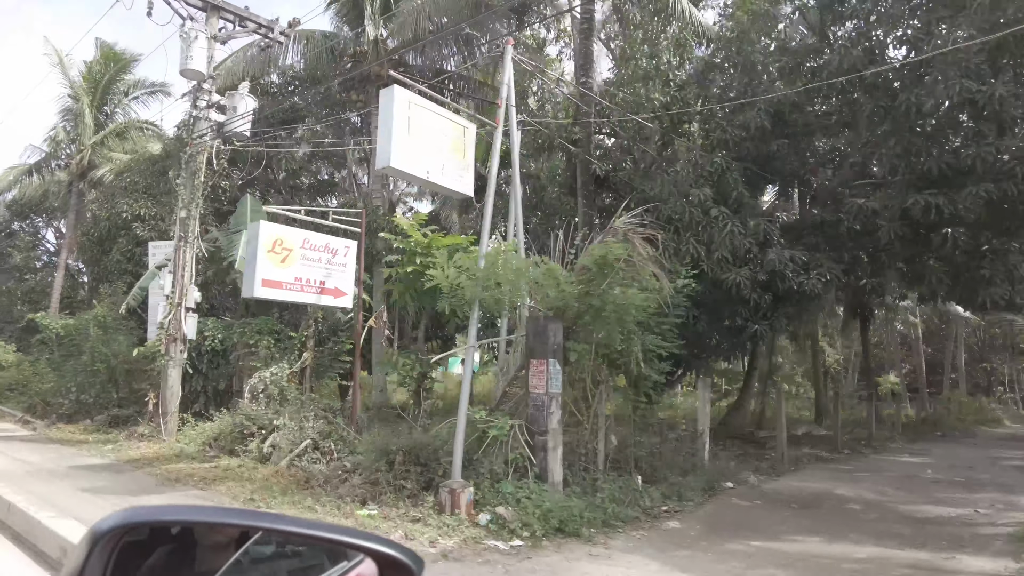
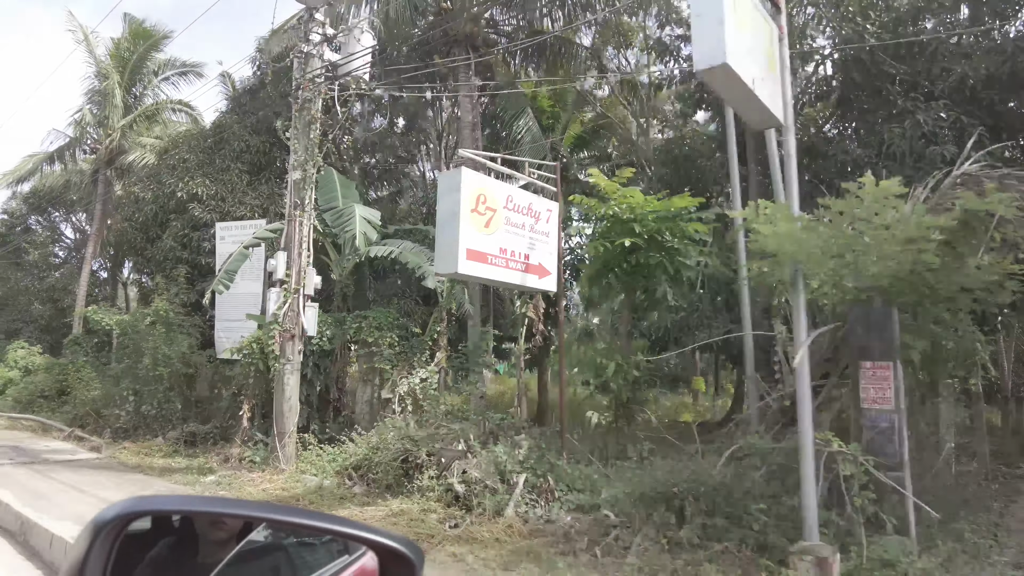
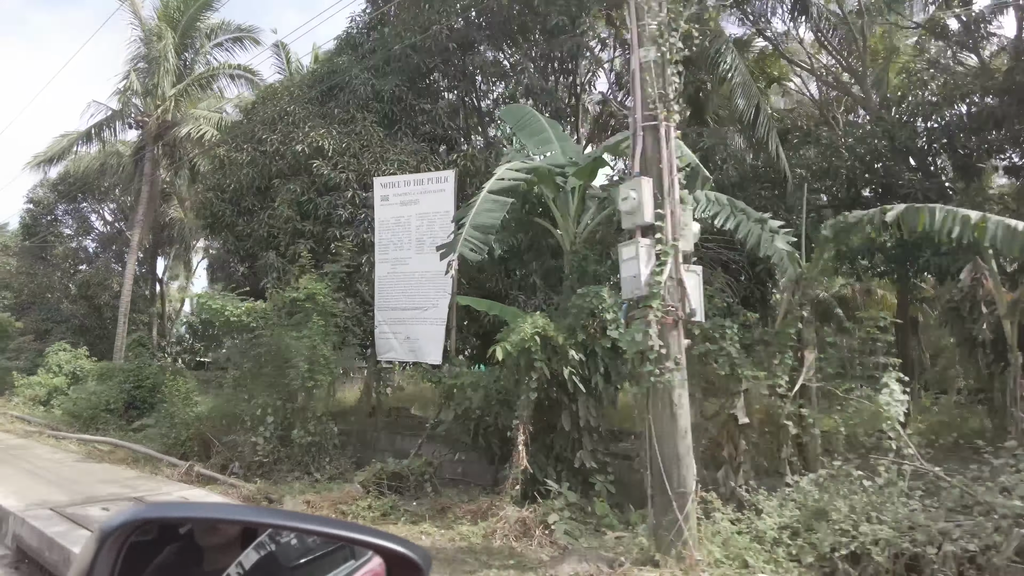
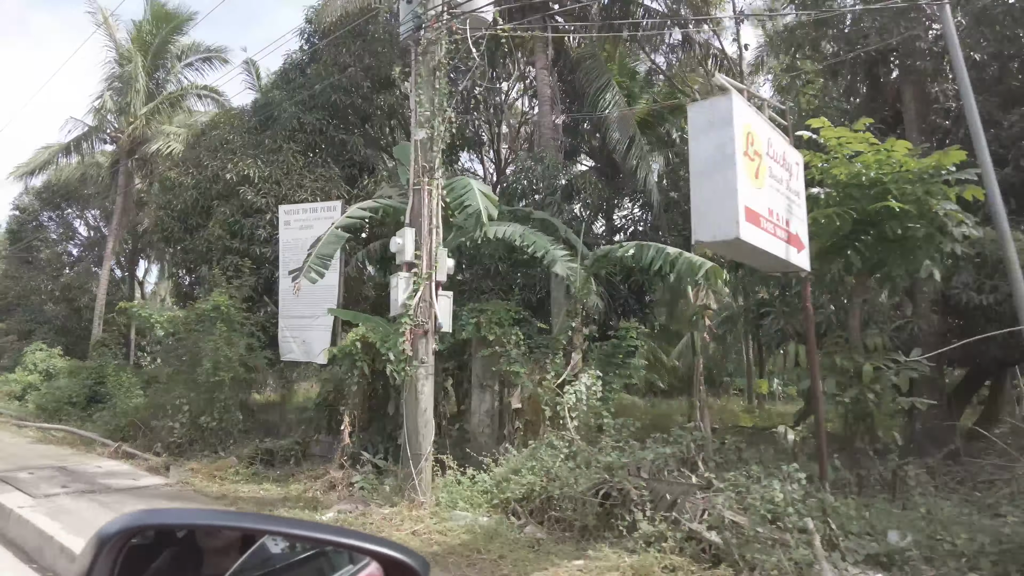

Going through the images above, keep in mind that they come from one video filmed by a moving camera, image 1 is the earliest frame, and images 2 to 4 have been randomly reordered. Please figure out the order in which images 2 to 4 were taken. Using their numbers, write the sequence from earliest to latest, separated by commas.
2, 4, 3
